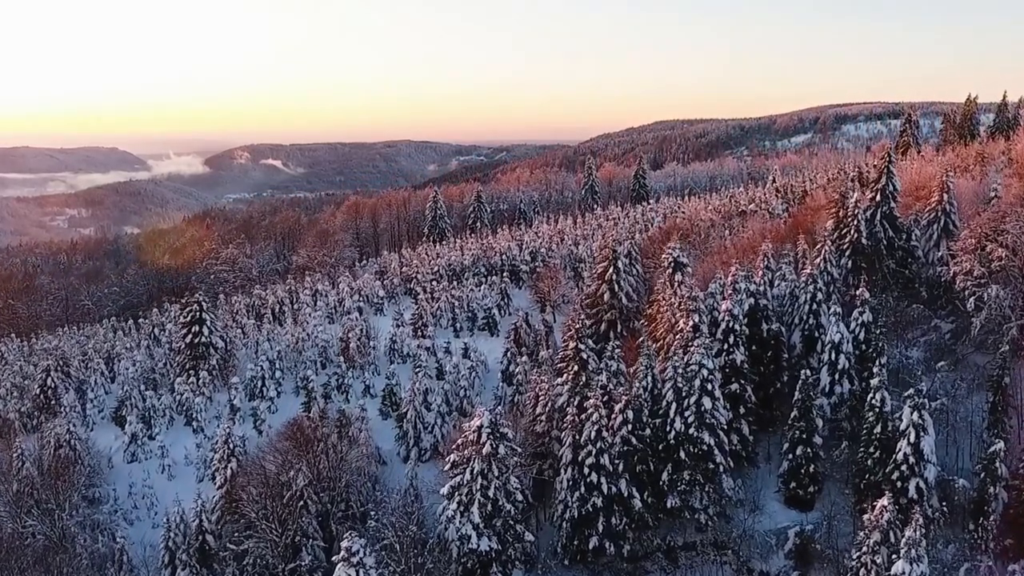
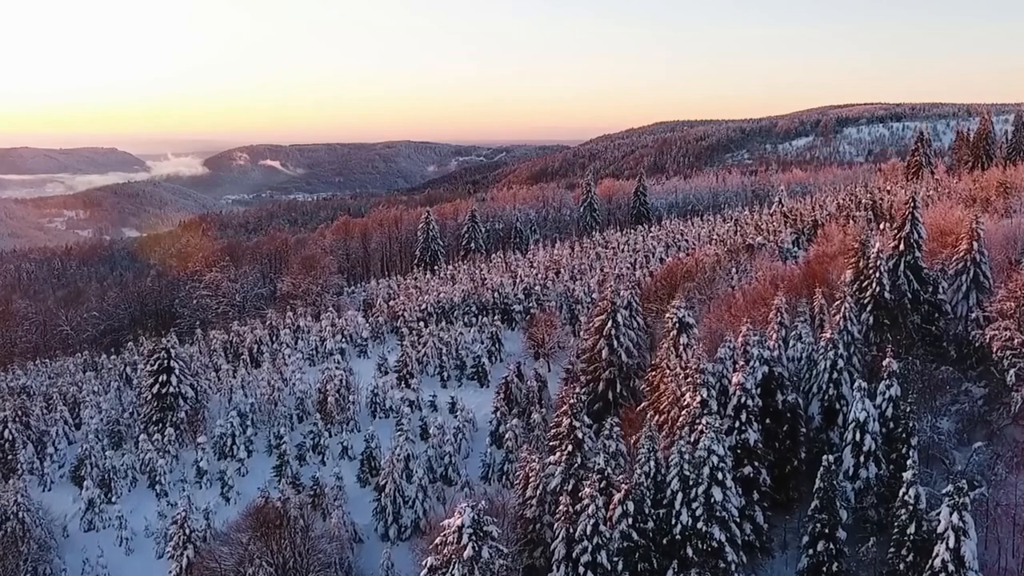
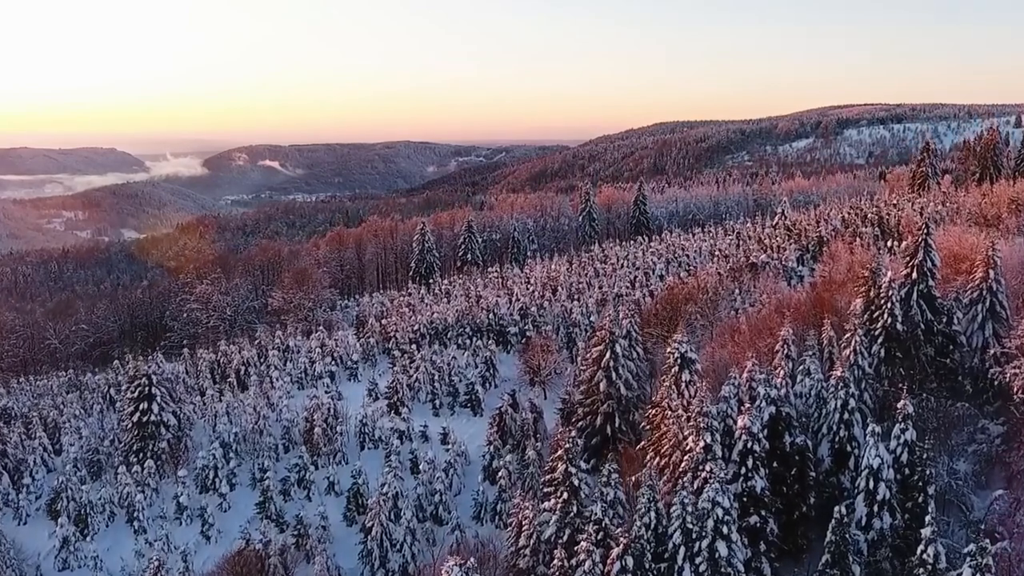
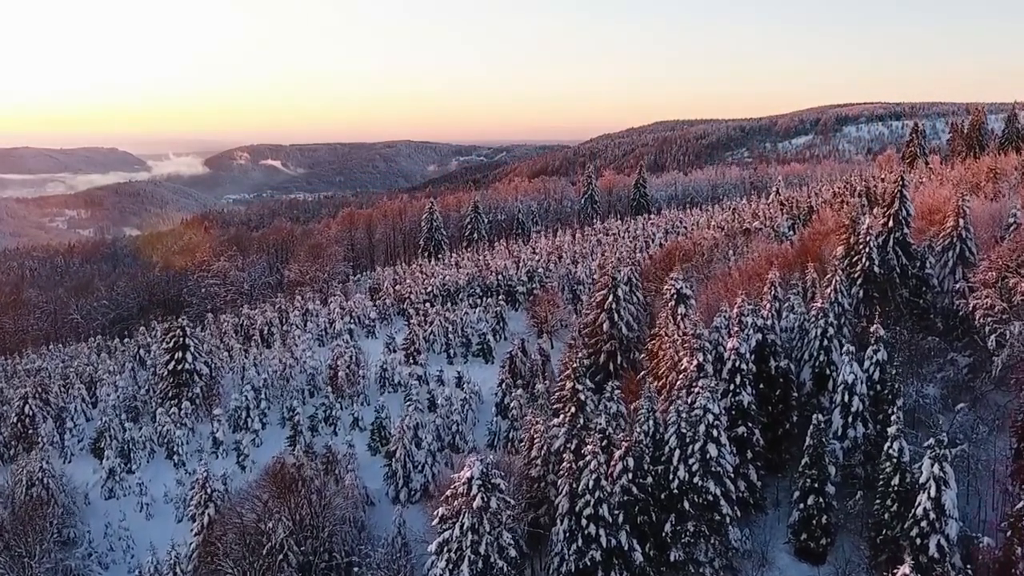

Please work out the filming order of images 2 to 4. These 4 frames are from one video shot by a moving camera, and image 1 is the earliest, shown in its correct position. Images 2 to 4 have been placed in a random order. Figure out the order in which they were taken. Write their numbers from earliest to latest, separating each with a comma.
4, 2, 3
